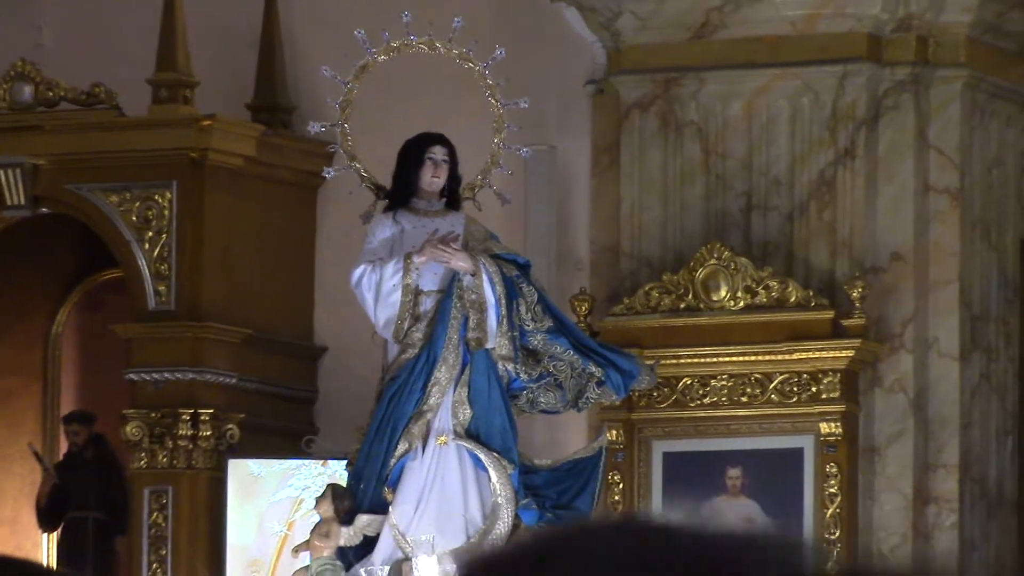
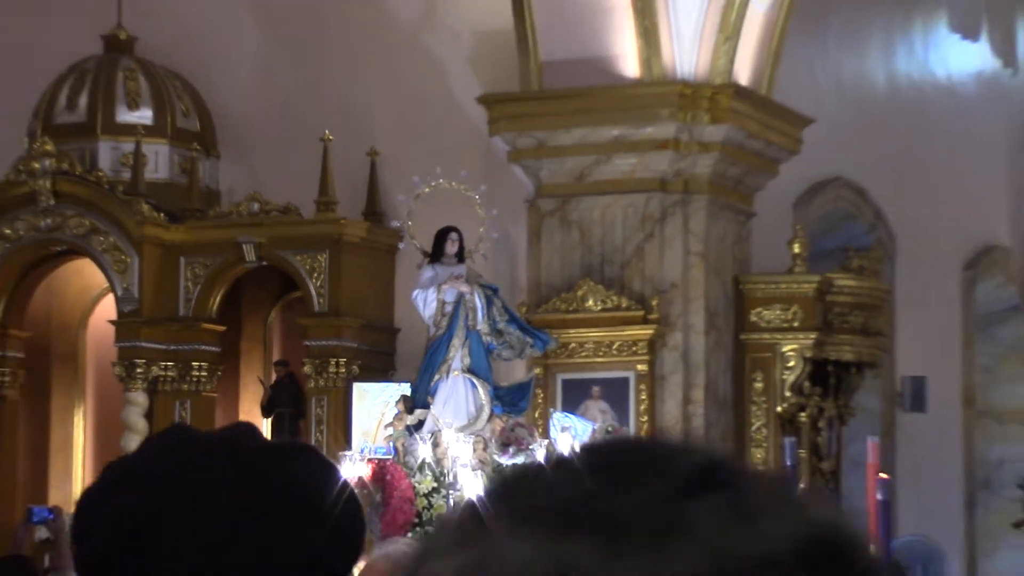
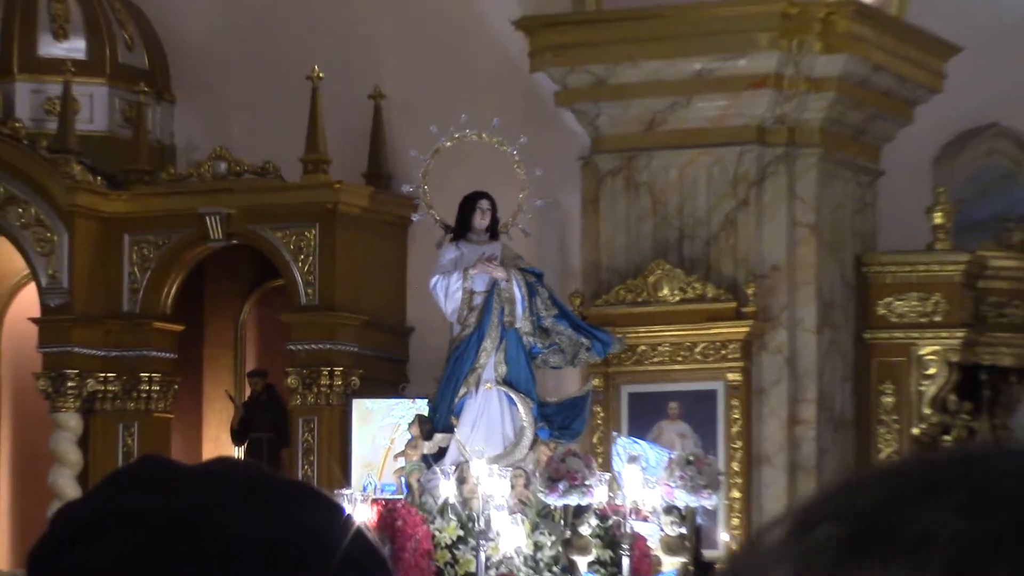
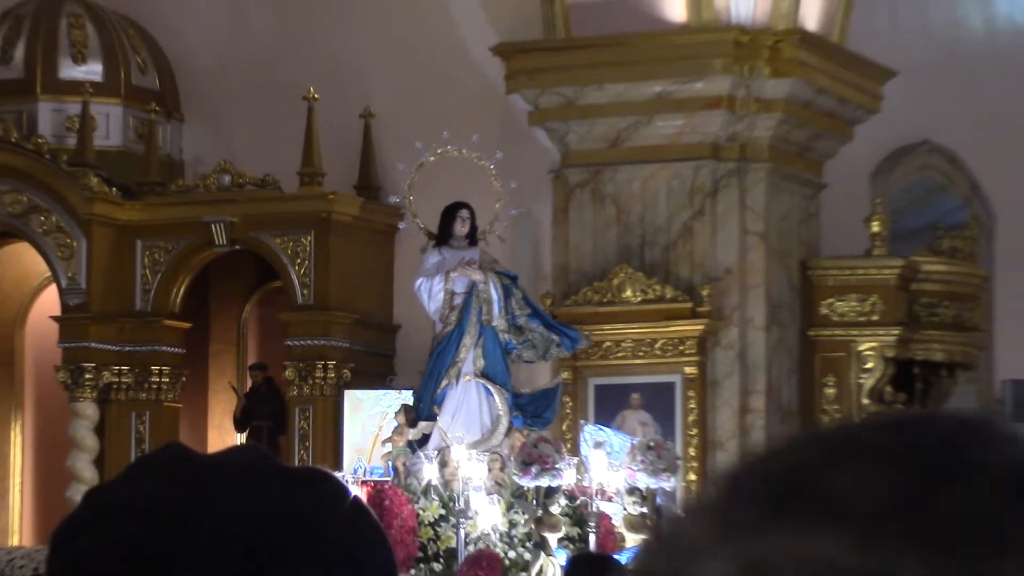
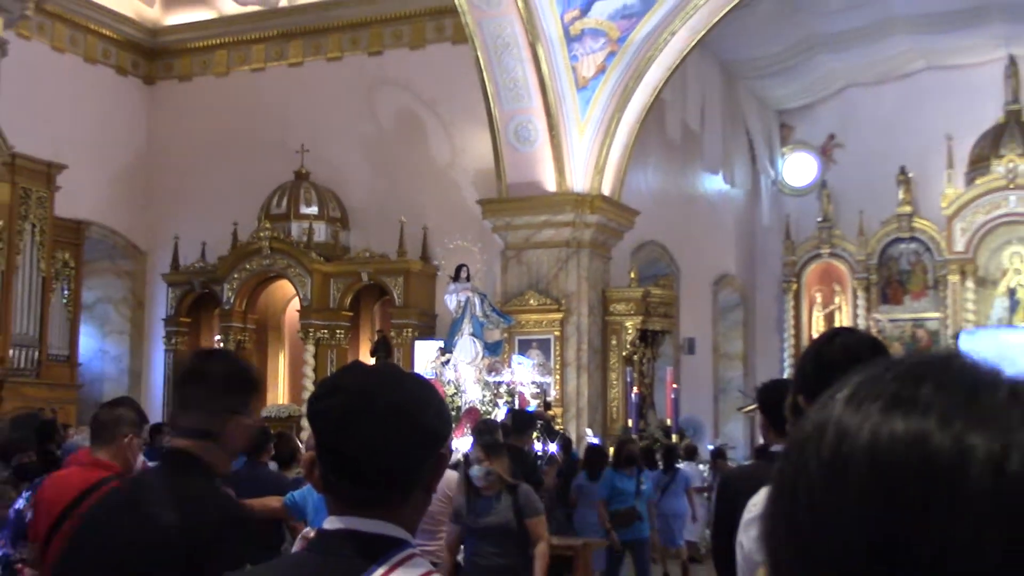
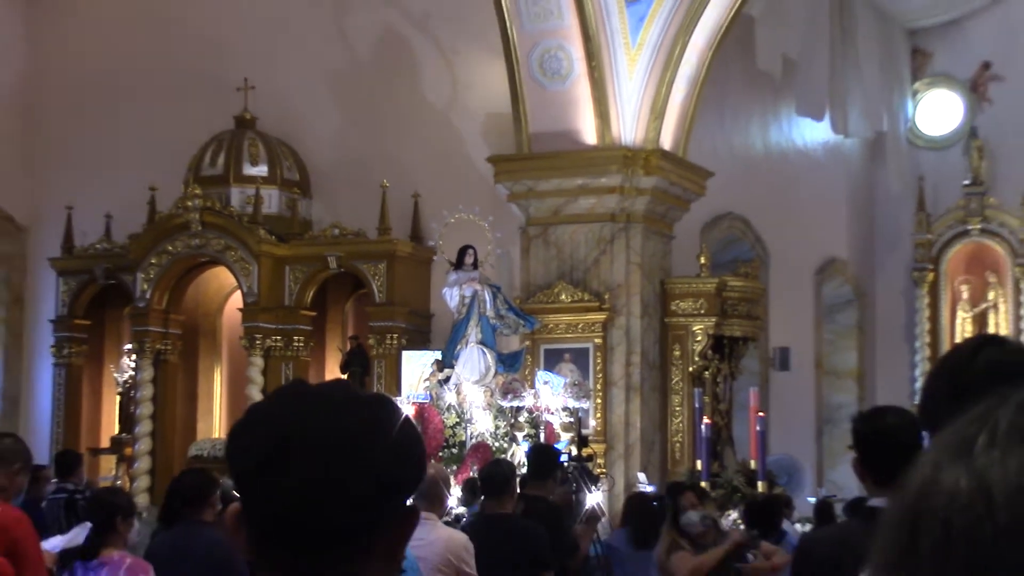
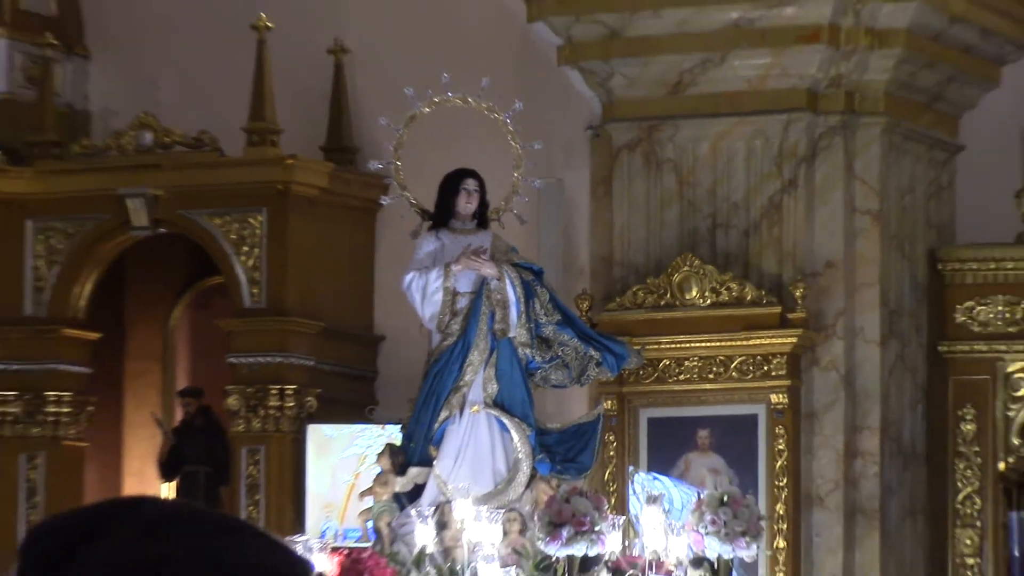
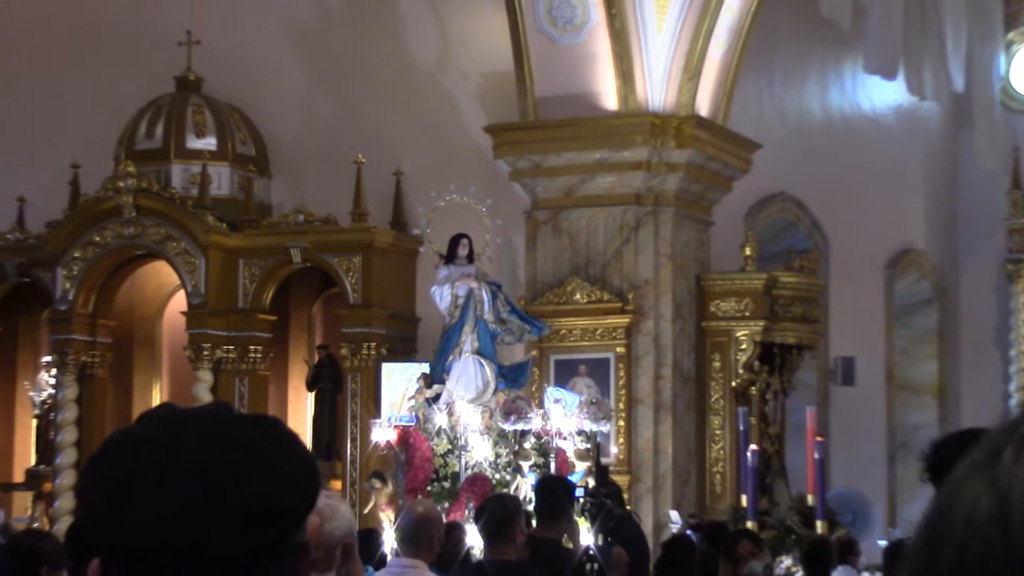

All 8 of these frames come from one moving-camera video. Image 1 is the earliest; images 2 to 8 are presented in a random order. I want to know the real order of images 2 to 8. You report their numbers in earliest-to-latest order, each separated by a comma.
7, 3, 4, 2, 8, 6, 5
